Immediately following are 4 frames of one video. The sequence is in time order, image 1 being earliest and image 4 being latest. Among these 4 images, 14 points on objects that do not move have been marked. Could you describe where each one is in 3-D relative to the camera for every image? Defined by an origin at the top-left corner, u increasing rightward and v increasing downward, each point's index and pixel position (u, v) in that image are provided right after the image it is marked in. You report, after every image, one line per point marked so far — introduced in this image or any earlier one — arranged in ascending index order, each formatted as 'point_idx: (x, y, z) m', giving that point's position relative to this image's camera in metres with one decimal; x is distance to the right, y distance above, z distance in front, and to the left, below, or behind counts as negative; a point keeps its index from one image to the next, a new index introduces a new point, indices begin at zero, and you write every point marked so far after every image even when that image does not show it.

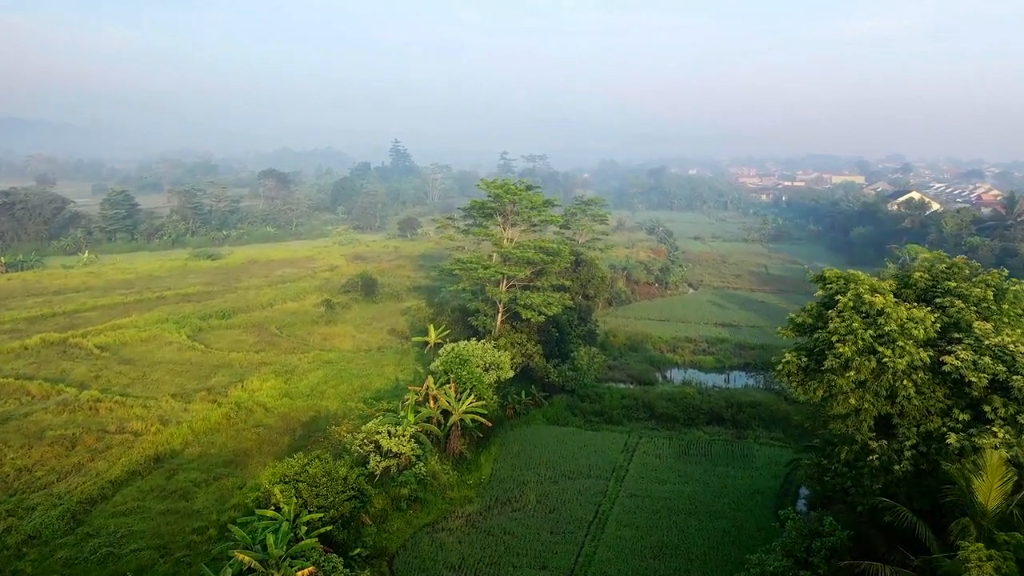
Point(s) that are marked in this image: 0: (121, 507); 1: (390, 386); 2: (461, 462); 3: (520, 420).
0: (-8.8, -4.9, +13.2) m
1: (-4.1, -3.3, +19.9) m
2: (-1.4, -4.9, +16.5) m
3: (+0.3, -4.4, +19.6) m
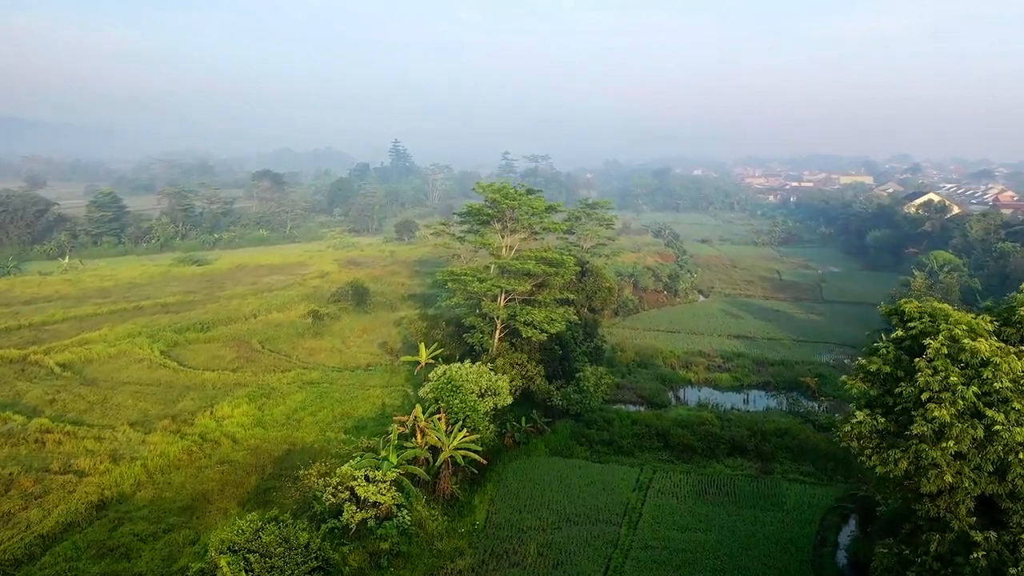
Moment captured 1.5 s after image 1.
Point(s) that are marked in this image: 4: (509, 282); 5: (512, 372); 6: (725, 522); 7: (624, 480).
0: (-8.9, -5.4, +11.2) m
1: (-4.2, -3.8, +17.9) m
2: (-1.5, -5.4, +14.5) m
3: (+0.2, -4.9, +17.6) m
4: (-0.1, +0.2, +20.0) m
5: (0.0, -2.7, +19.1) m
6: (+5.2, -5.8, +14.4) m
7: (+3.1, -5.3, +16.3) m
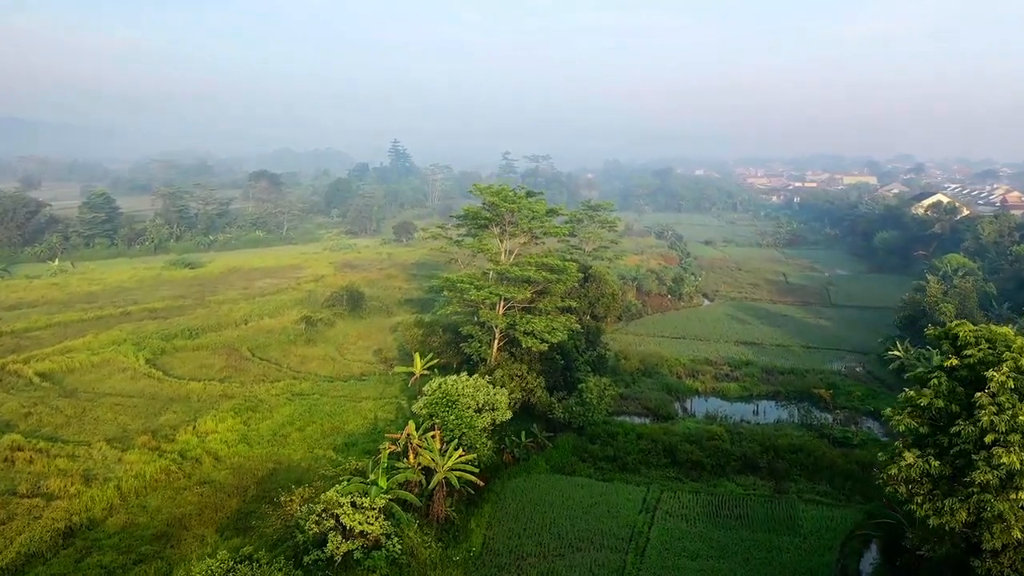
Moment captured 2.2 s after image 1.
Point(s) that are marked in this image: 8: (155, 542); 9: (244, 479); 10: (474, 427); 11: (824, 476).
0: (-8.9, -5.6, +10.3) m
1: (-4.2, -4.0, +17.0) m
2: (-1.5, -5.6, +13.5) m
3: (+0.2, -5.1, +16.6) m
4: (-0.1, 0.0, +19.0) m
5: (0.0, -3.0, +18.2) m
6: (+5.2, -6.0, +13.5) m
7: (+3.1, -5.6, +15.4) m
8: (-7.4, -5.3, +12.2) m
9: (-6.6, -4.7, +14.4) m
10: (-1.0, -3.6, +15.0) m
11: (+8.7, -5.3, +16.4) m
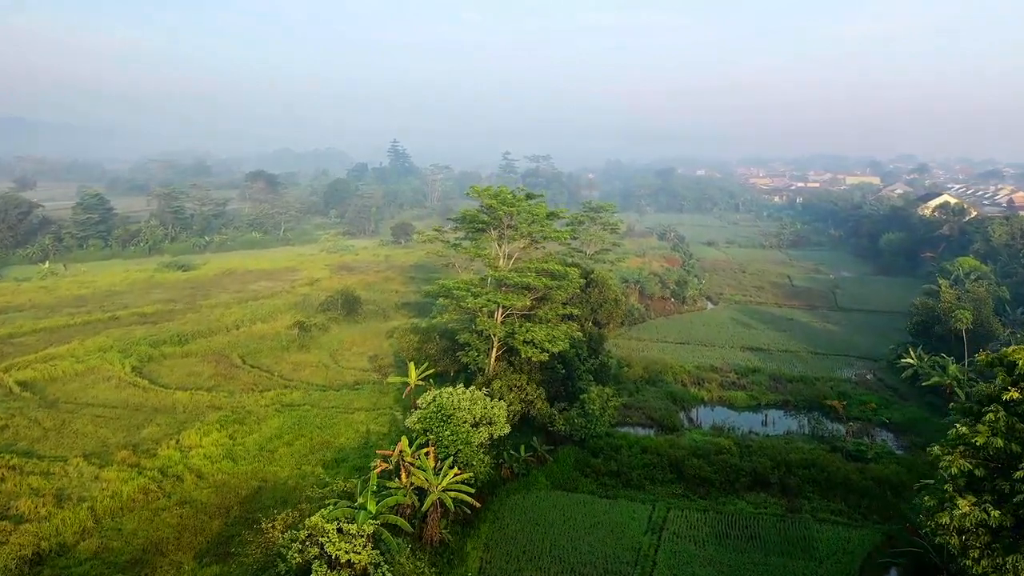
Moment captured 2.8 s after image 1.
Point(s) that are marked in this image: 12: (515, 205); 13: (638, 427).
0: (-8.9, -5.8, +9.5) m
1: (-4.2, -4.2, +16.2) m
2: (-1.6, -5.8, +12.8) m
3: (+0.1, -5.3, +15.9) m
4: (-0.2, -0.2, +18.2) m
5: (-0.1, -3.2, +17.4) m
6: (+5.2, -6.2, +12.7) m
7: (+3.0, -5.8, +14.6) m
8: (-7.4, -5.5, +11.4) m
9: (-6.7, -4.9, +13.7) m
10: (-1.0, -3.8, +14.2) m
11: (+8.7, -5.5, +15.6) m
12: (+0.1, +2.8, +19.6) m
13: (+4.2, -4.7, +19.8) m
